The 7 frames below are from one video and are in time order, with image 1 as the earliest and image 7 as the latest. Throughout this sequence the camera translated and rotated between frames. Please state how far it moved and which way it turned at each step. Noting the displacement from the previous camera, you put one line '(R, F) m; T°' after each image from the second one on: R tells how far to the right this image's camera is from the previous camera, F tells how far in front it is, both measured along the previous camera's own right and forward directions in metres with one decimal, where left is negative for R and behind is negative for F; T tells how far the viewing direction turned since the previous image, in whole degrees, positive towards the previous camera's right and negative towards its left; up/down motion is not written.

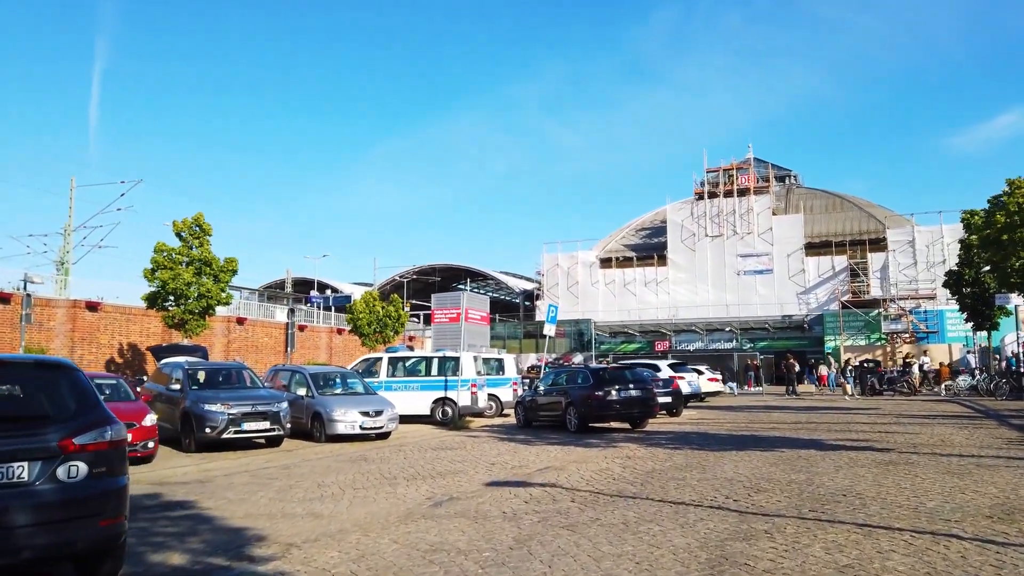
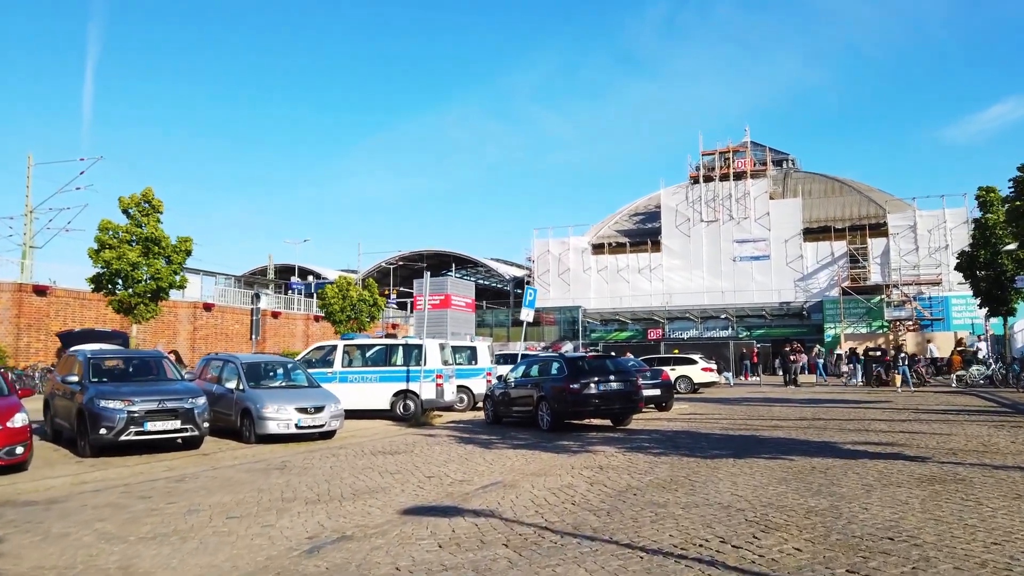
(+0.7, +2.4) m; 0°
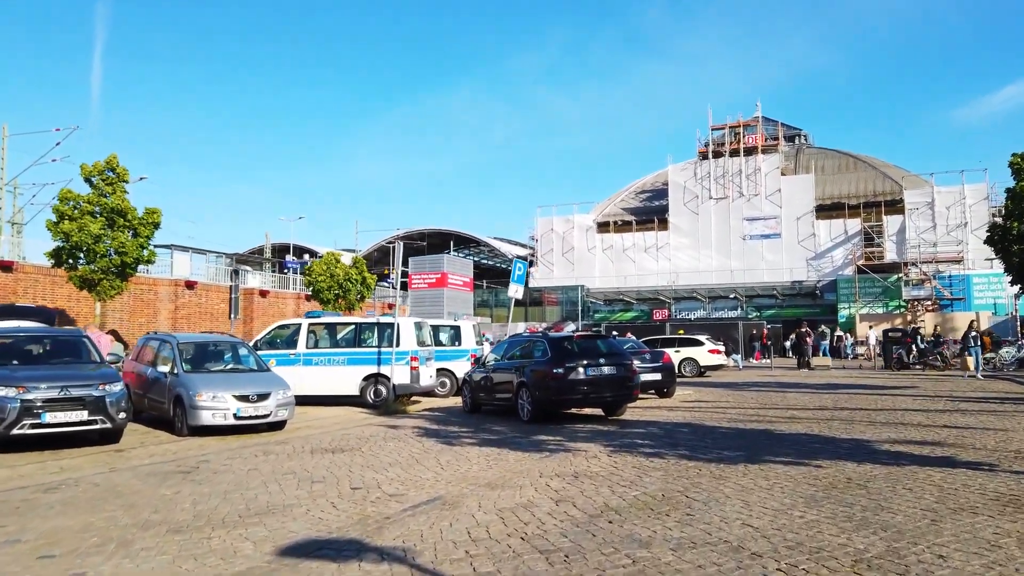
(+0.6, +2.1) m; -1°
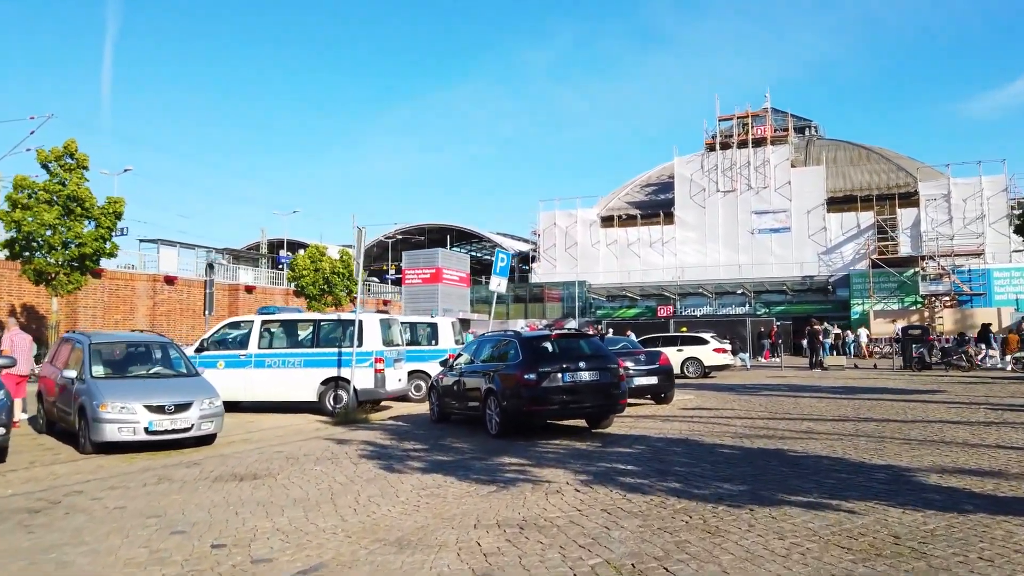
(+0.6, +2.0) m; -1°
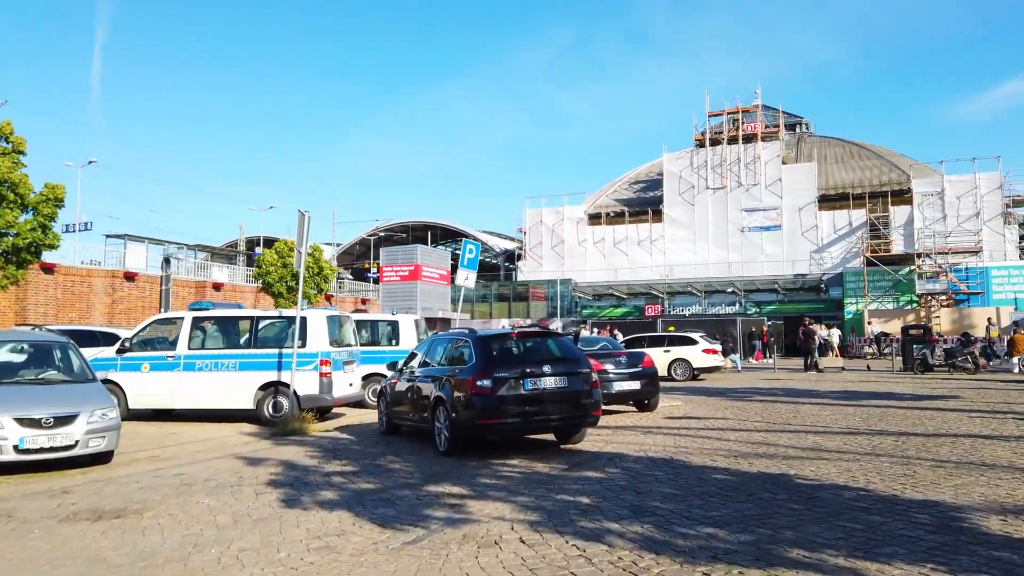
(+0.5, +1.8) m; +1°
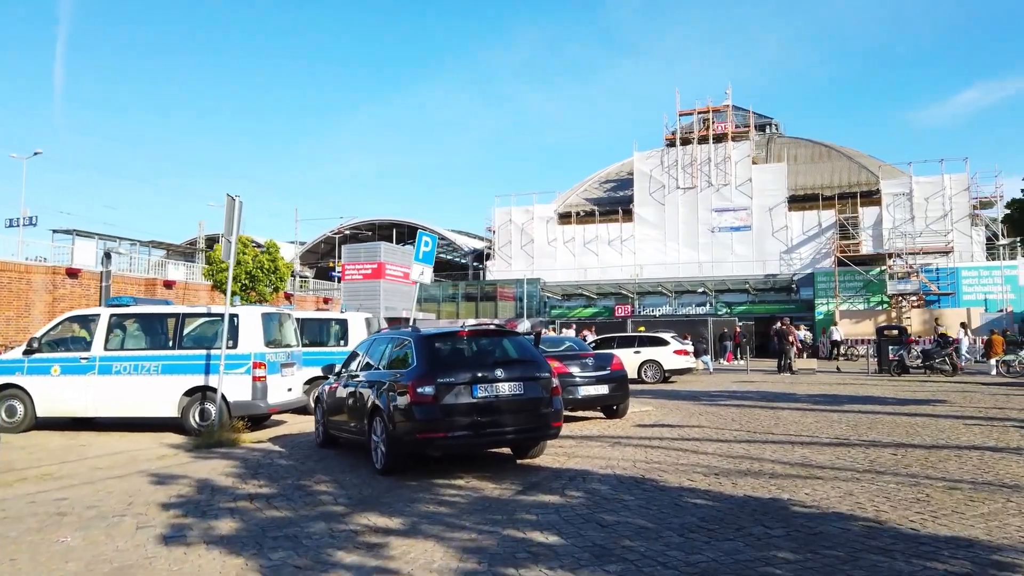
(+0.2, +1.3) m; +2°
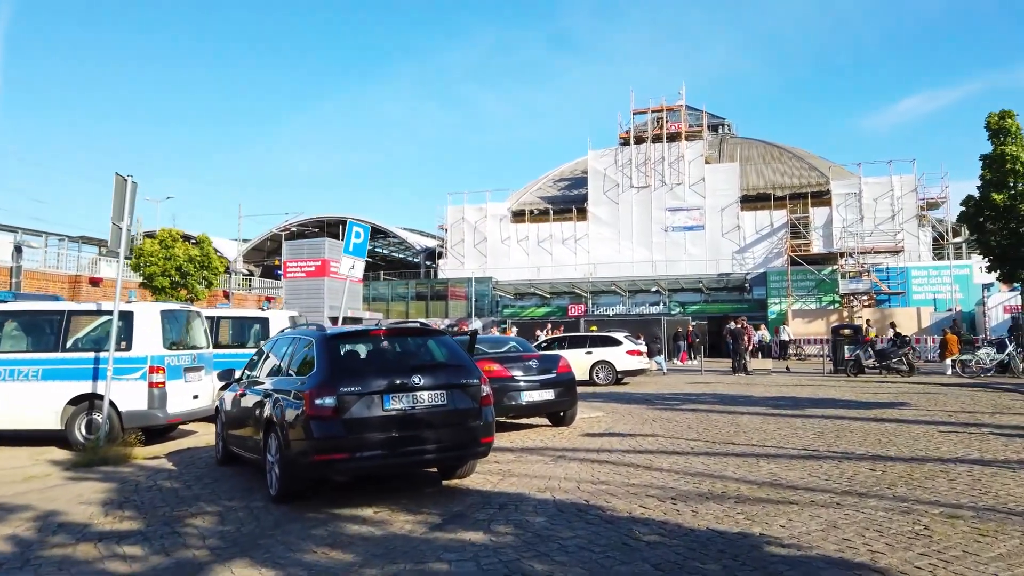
(+0.3, +1.3) m; +3°
